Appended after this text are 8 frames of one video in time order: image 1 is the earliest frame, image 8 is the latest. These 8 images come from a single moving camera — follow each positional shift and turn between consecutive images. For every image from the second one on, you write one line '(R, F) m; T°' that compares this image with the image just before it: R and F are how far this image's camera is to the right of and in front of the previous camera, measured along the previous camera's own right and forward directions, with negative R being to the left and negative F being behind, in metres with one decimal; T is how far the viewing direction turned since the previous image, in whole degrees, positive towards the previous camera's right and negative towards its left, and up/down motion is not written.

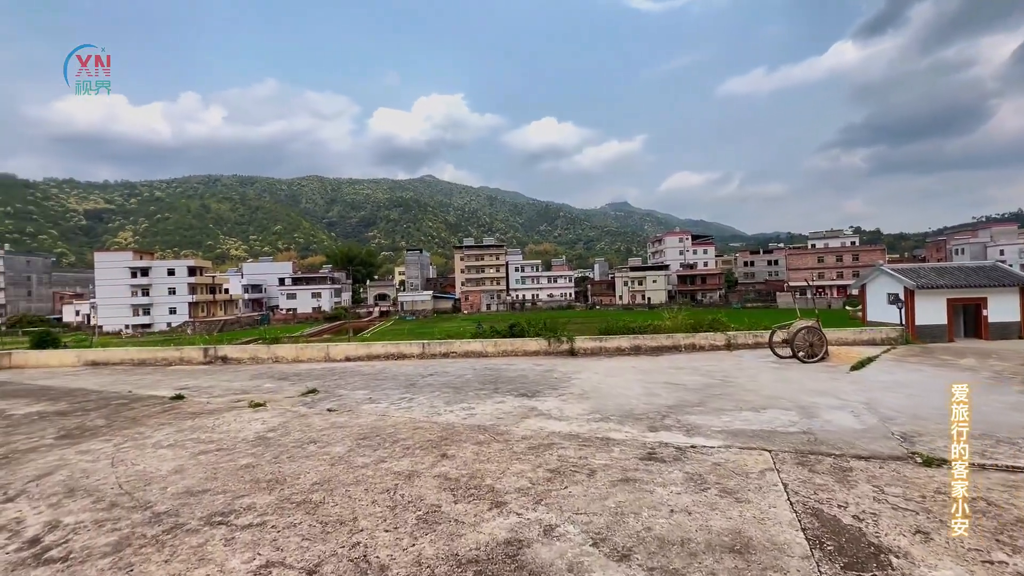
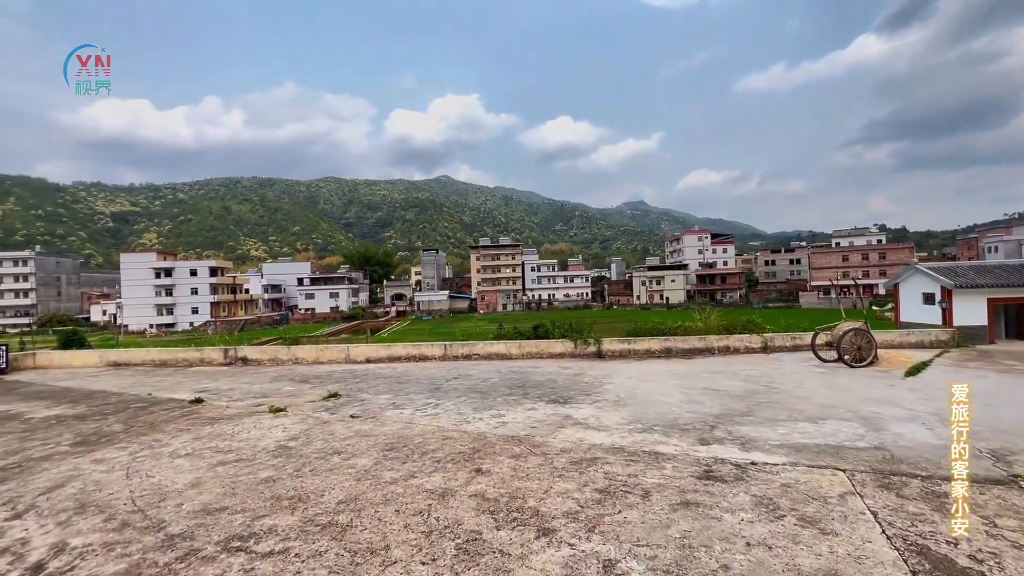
(-0.1, +0.2) m; -2°
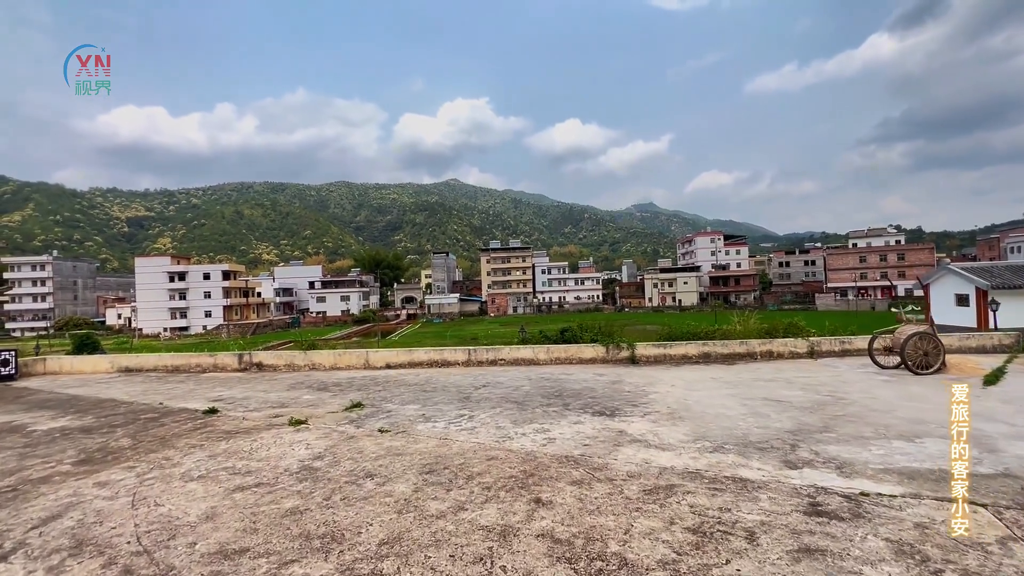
(-0.2, +0.2) m; -1°
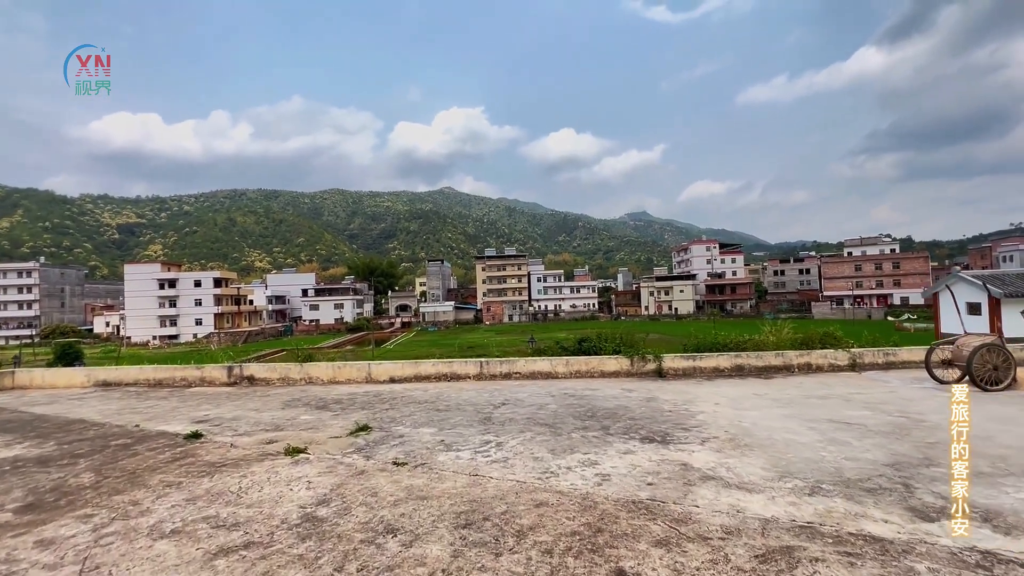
(-0.2, +0.3) m; +1°
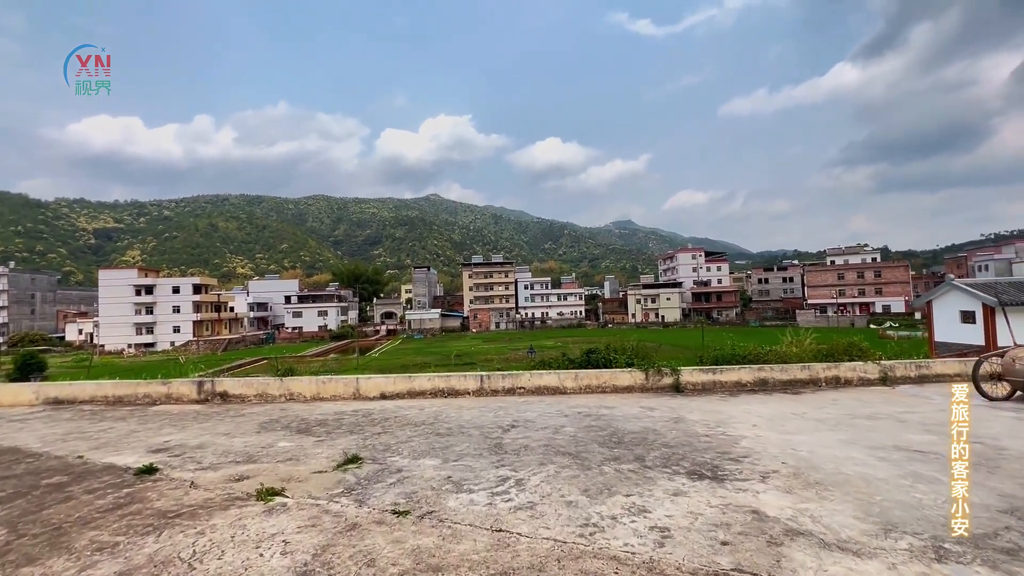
(-0.1, +0.4) m; +2°
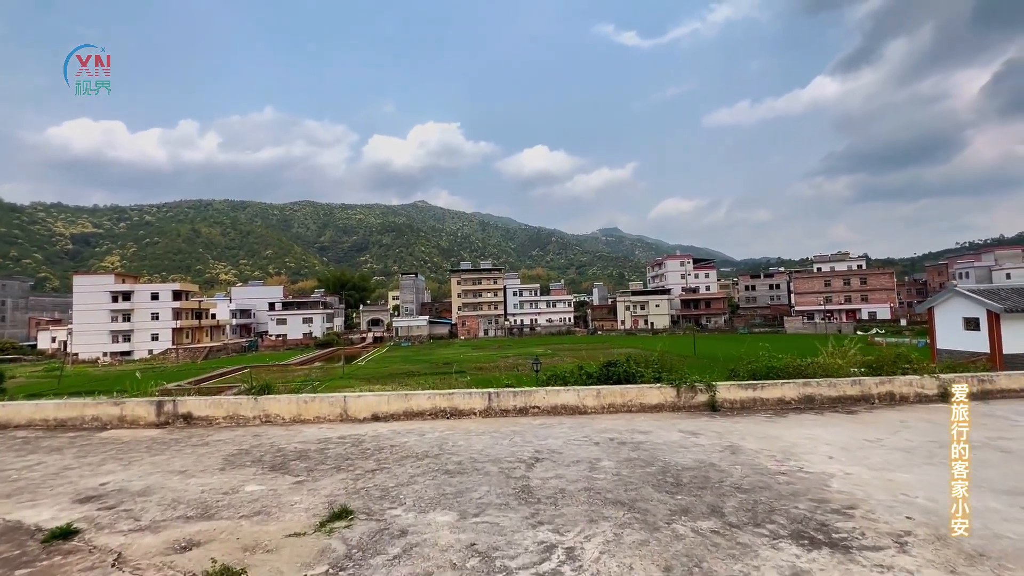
(-0.2, +0.5) m; +2°
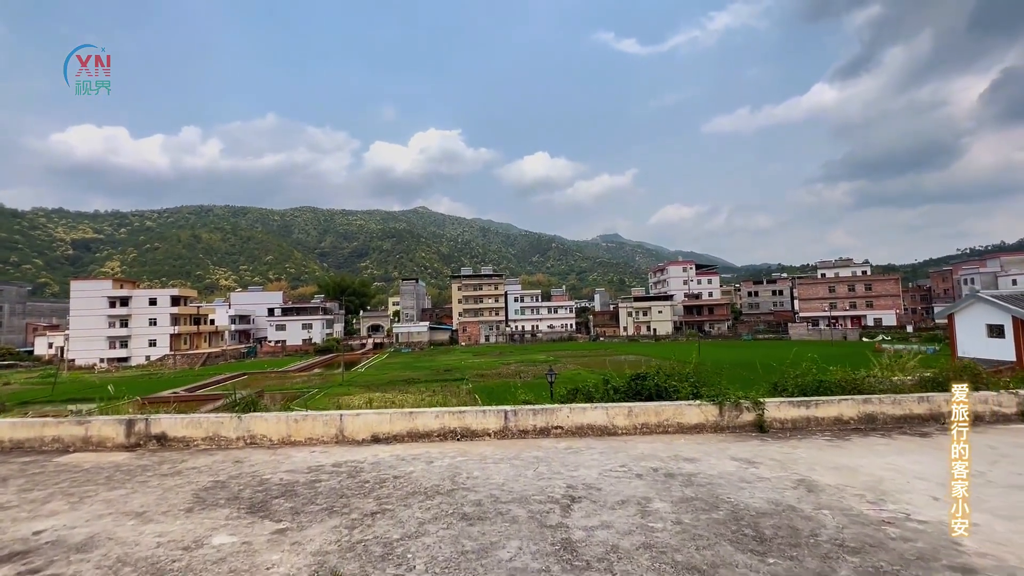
(-0.1, +0.4) m; 0°
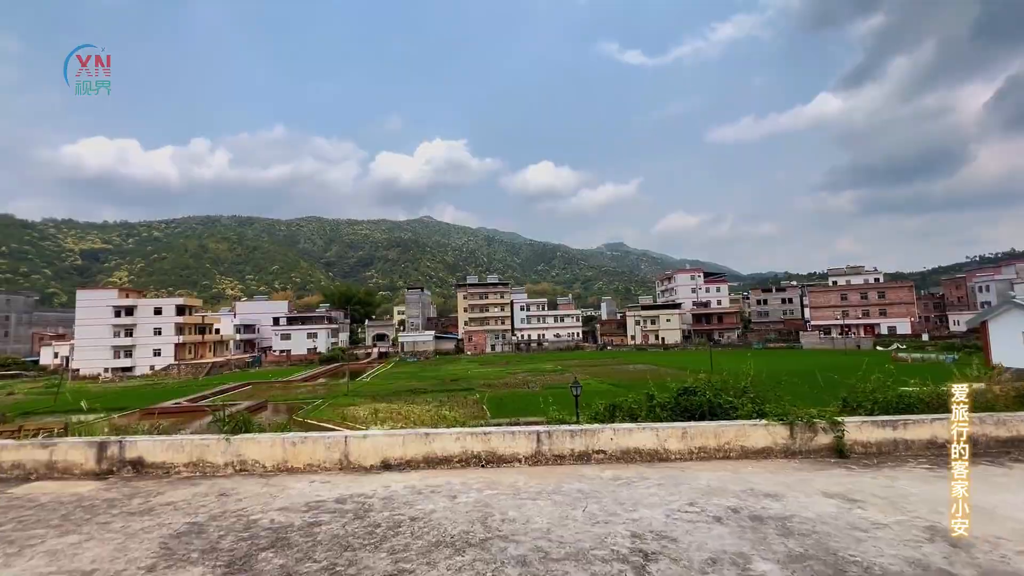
(-0.1, +0.4) m; -1°
